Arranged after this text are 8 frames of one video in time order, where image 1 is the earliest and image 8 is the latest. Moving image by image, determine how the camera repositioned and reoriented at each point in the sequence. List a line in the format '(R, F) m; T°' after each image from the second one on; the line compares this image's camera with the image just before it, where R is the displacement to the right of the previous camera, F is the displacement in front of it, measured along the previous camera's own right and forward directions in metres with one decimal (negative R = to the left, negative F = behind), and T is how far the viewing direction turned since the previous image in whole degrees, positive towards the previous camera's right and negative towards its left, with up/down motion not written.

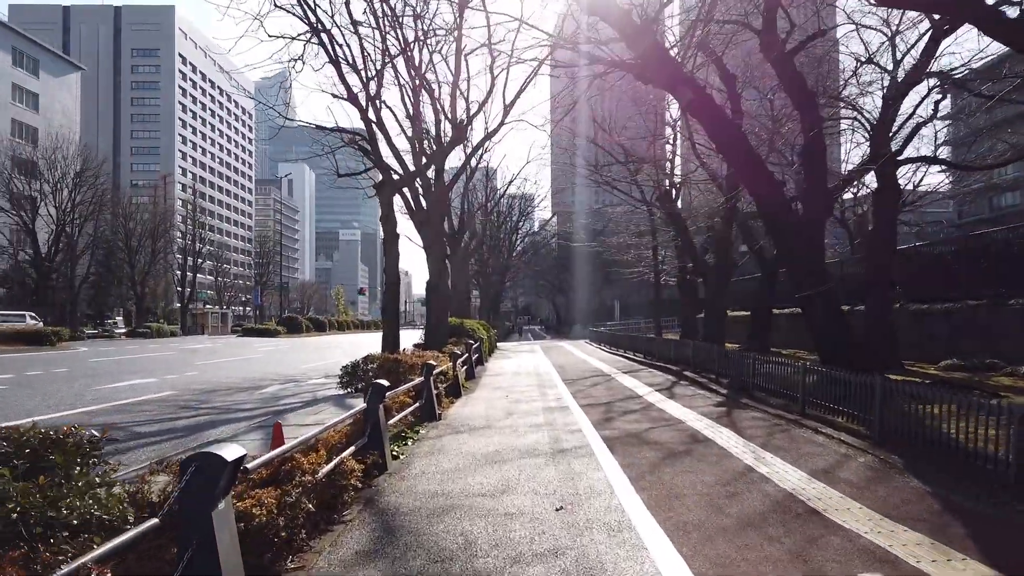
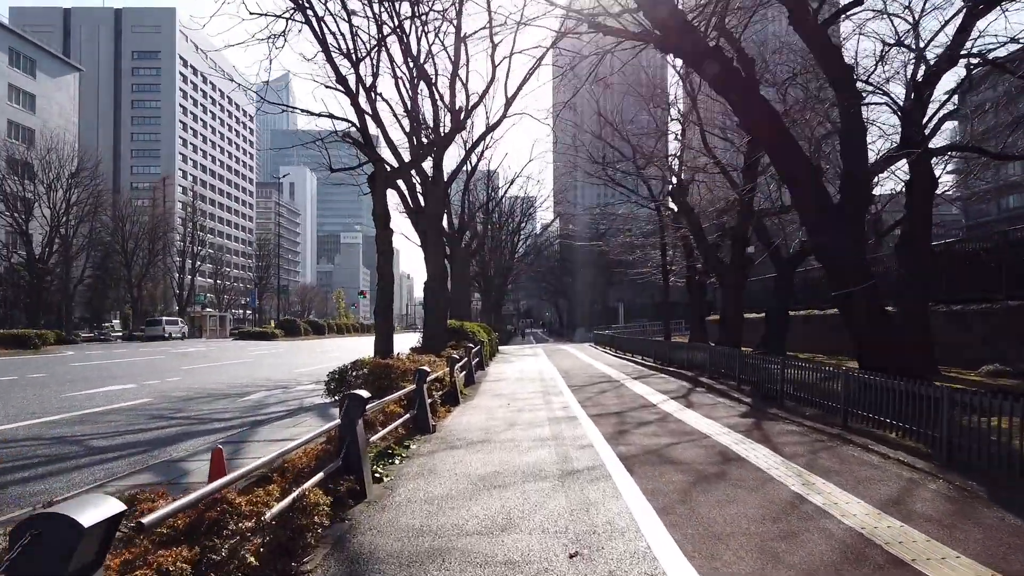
(0.0, +1.1) m; 0°
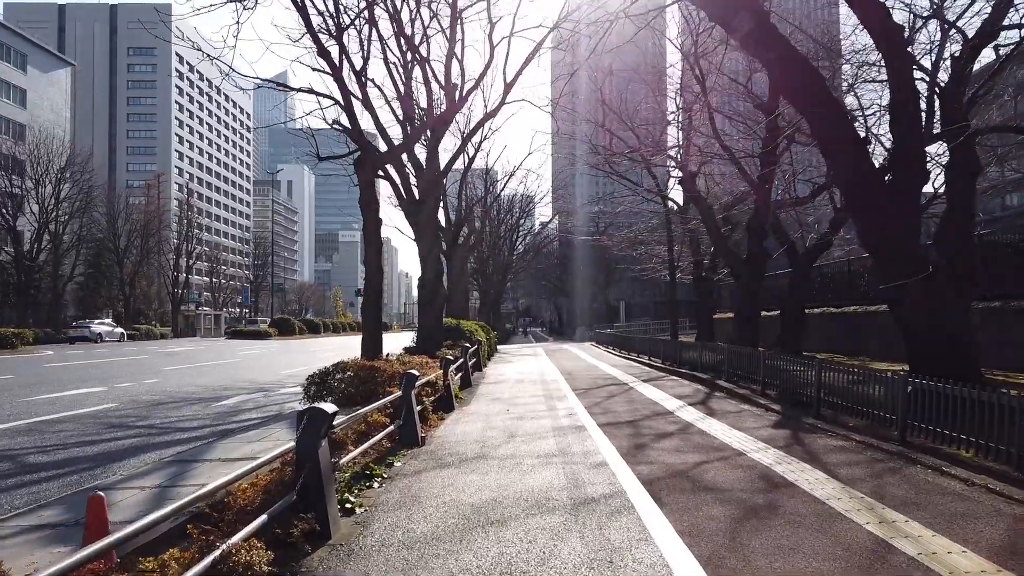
(0.0, +1.2) m; 0°
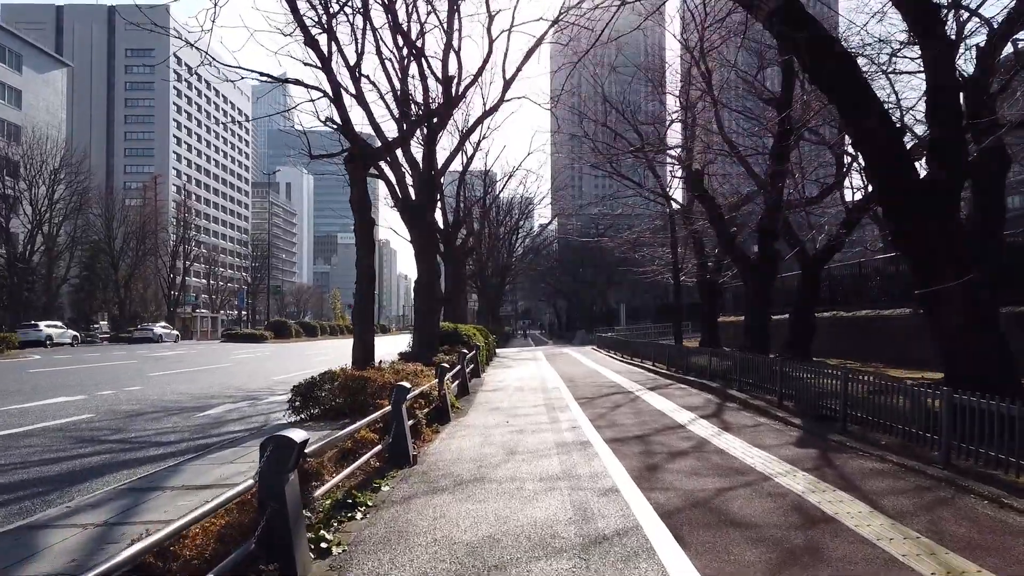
(0.0, +0.7) m; 0°
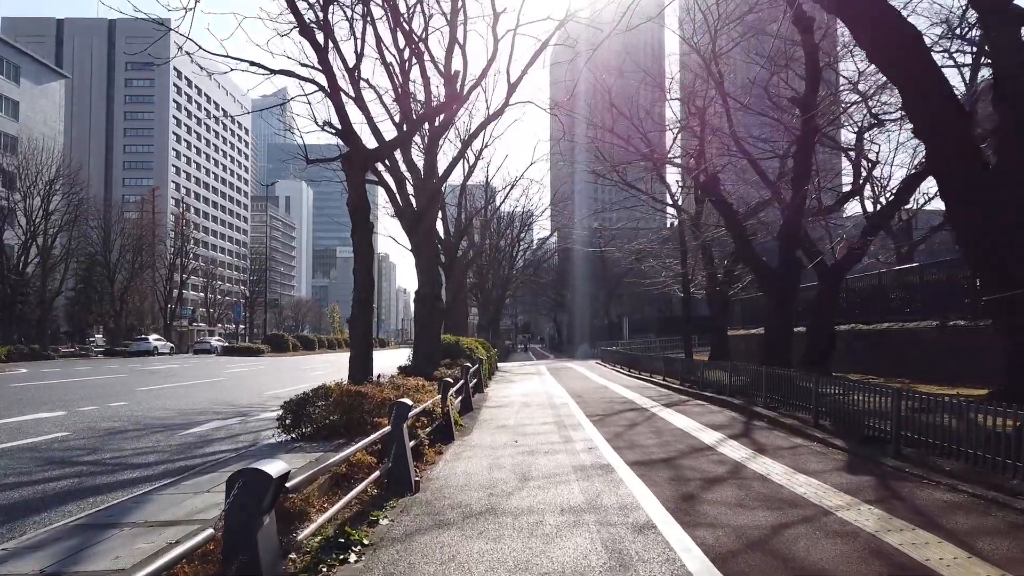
(-0.2, +0.9) m; 0°
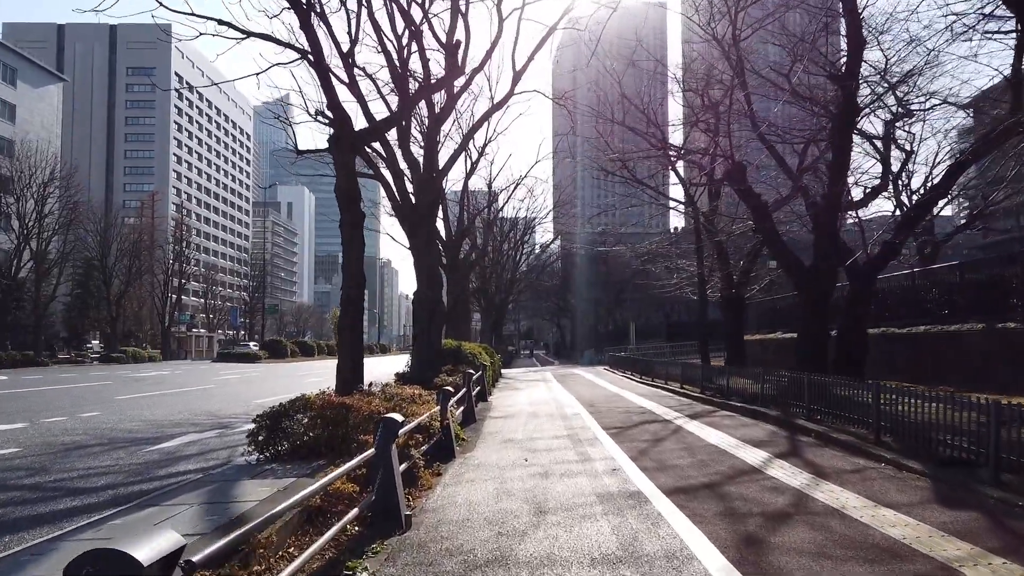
(-0.1, +1.4) m; 0°
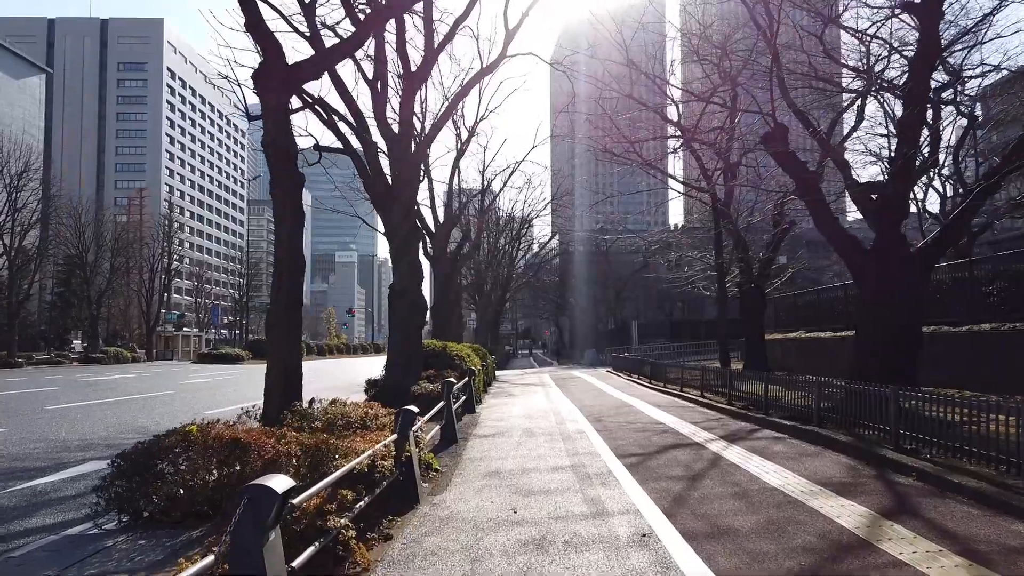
(+0.1, +2.7) m; 0°
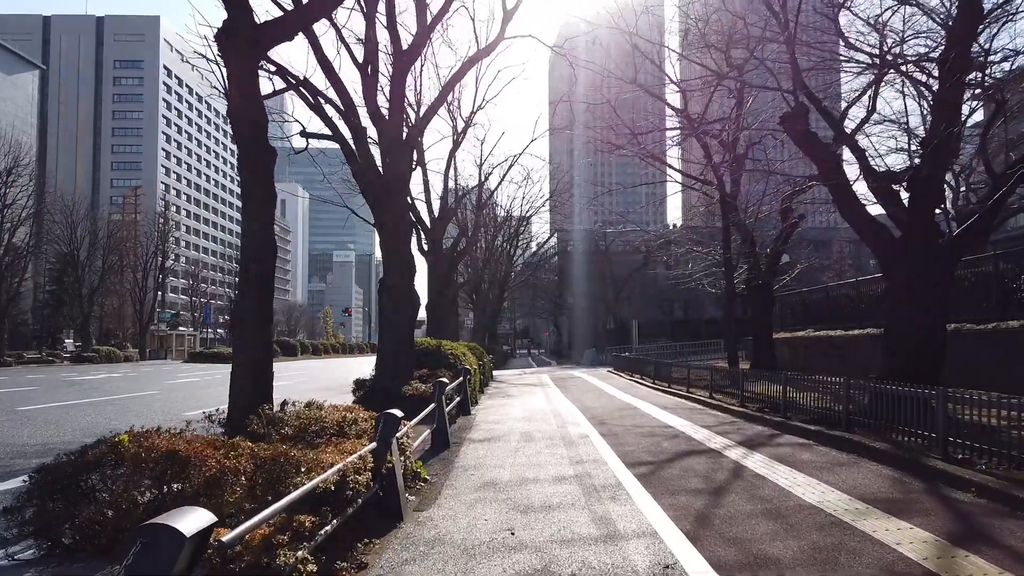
(0.0, +0.9) m; 0°
